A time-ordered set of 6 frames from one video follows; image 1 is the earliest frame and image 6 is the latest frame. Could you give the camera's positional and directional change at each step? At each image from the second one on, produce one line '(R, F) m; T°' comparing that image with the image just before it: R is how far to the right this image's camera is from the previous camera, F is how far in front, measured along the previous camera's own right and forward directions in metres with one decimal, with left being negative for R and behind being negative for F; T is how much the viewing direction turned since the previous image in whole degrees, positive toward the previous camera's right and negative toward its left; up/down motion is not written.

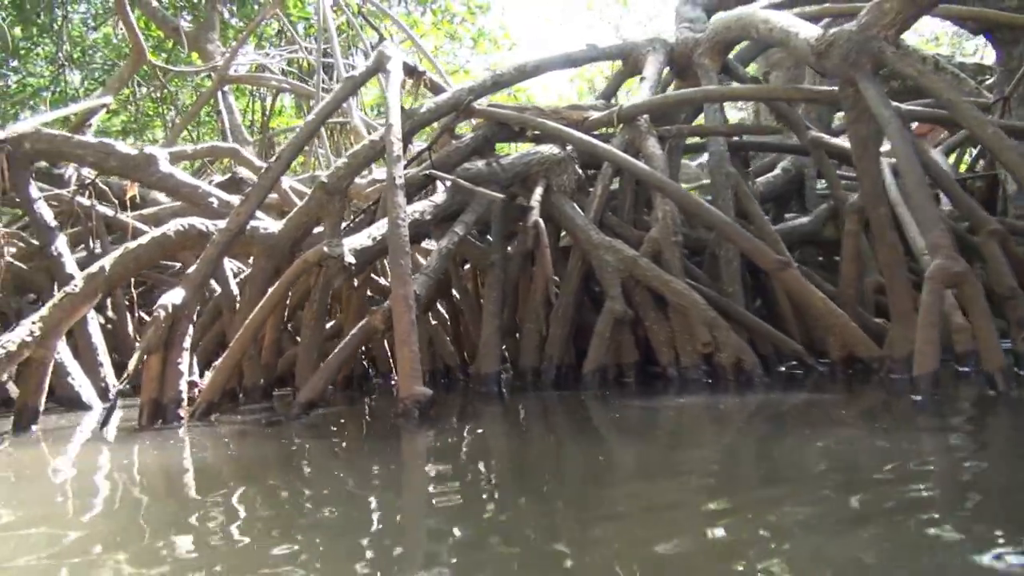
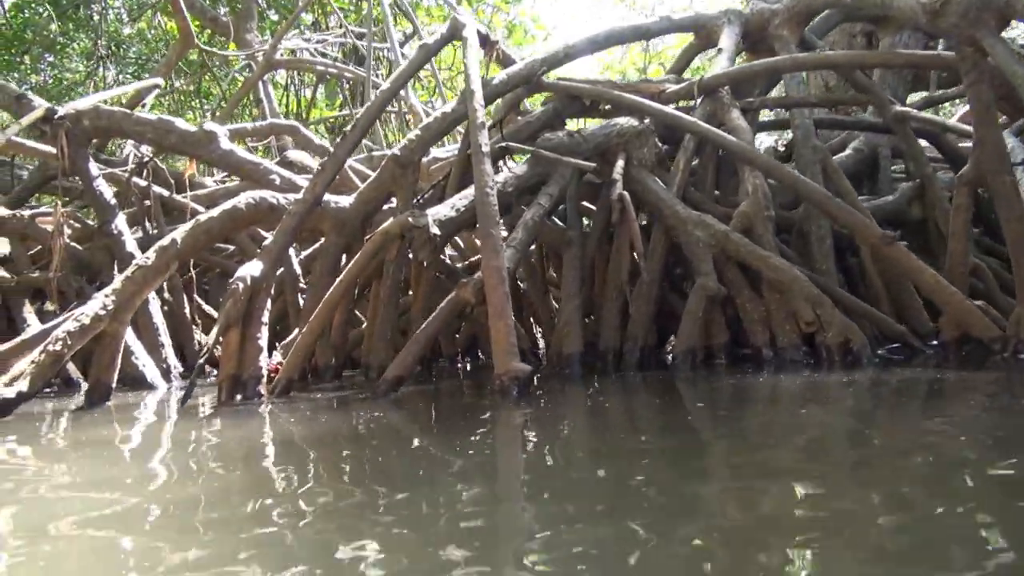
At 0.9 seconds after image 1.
(-0.3, +0.2) m; -2°
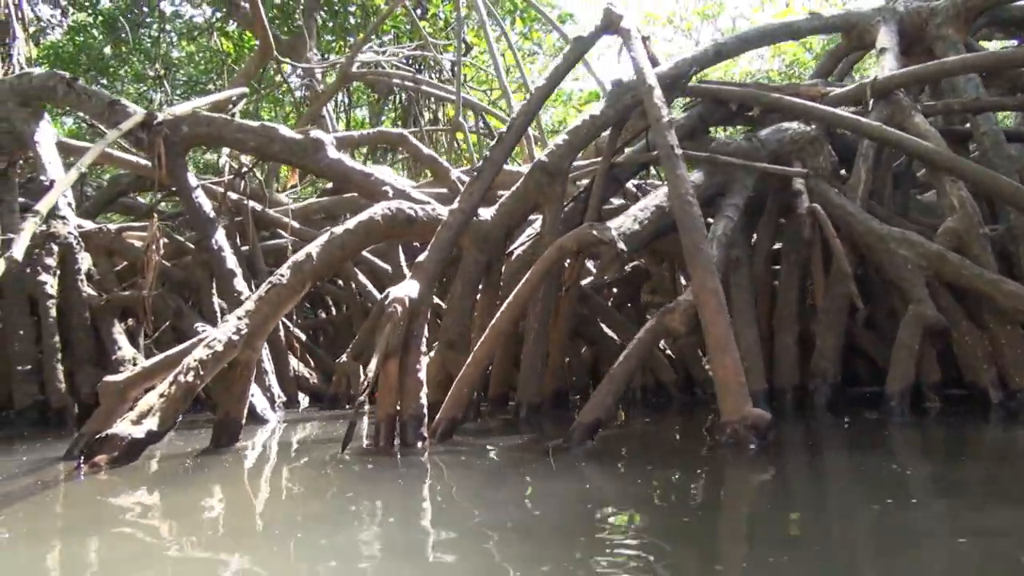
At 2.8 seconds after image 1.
(-0.6, +0.5) m; -2°
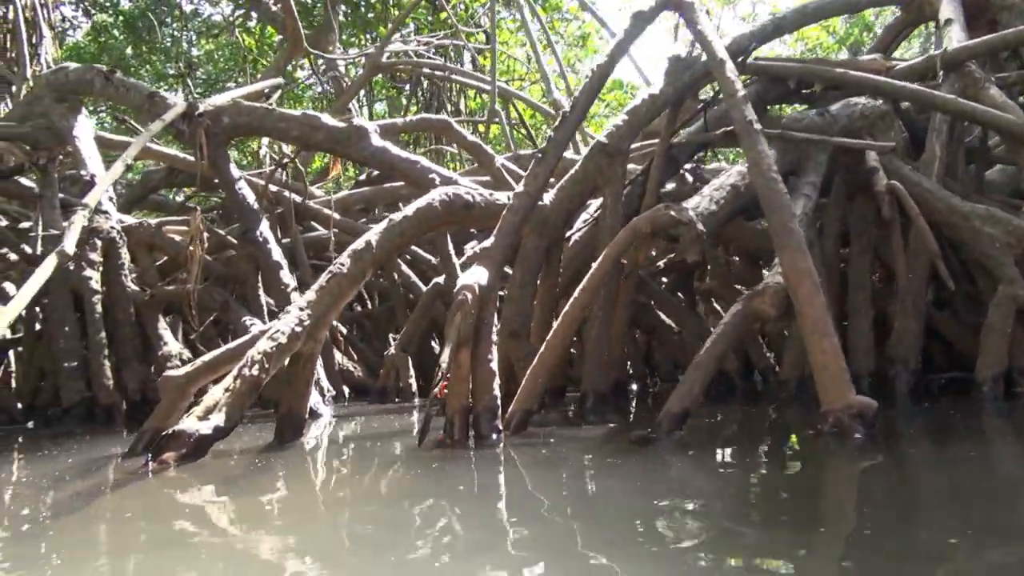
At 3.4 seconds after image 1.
(-0.2, +0.1) m; -1°
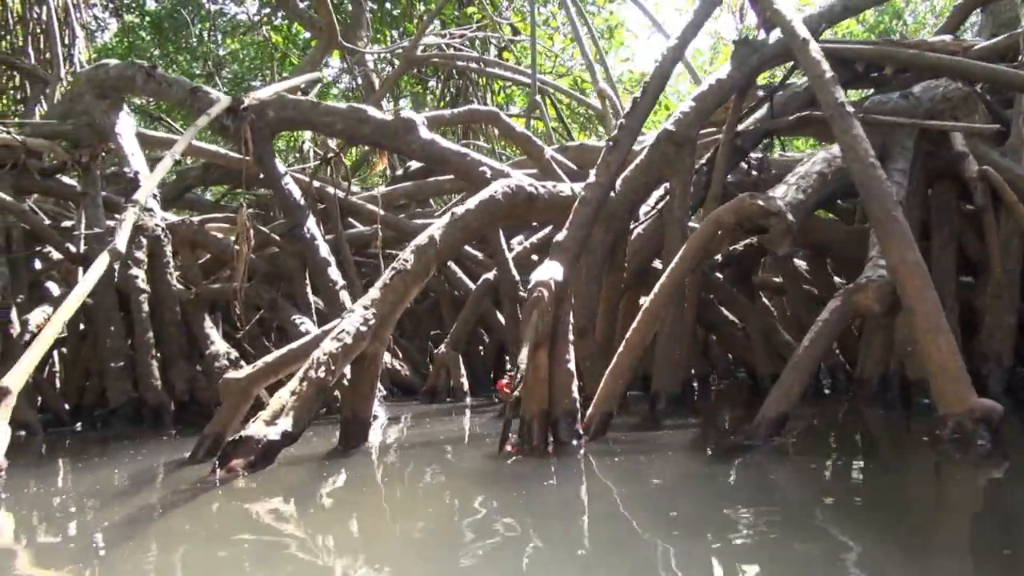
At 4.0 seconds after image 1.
(-0.2, +0.1) m; -2°
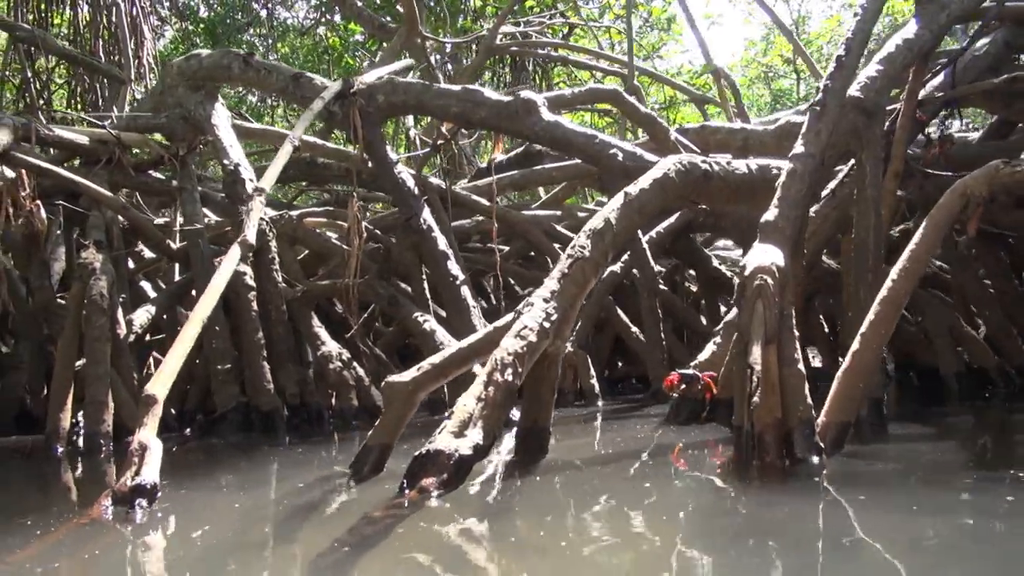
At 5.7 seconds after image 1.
(-0.5, +0.4) m; -3°
